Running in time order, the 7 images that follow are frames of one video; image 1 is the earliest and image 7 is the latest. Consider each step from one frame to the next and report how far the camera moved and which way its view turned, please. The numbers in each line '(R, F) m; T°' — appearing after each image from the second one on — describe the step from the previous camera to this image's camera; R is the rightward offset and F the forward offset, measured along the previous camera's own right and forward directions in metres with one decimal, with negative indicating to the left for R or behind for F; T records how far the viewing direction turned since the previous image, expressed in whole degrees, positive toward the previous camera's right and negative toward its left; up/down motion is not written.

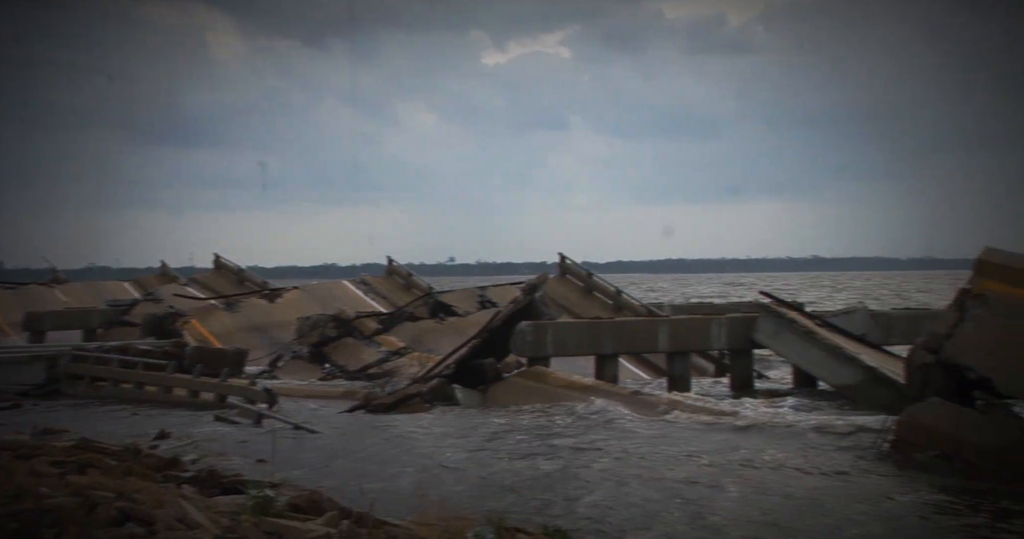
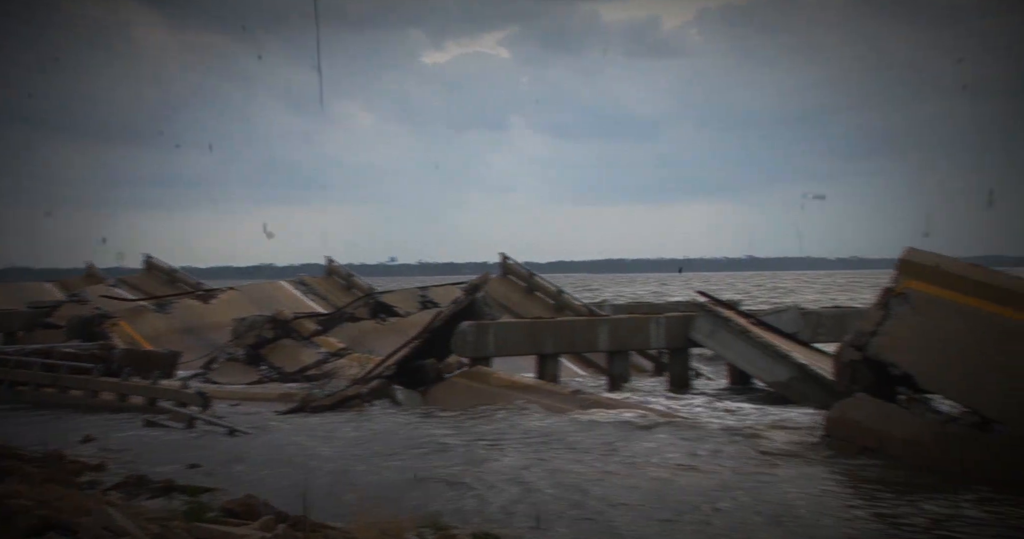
(+0.2, -0.1) m; +4°
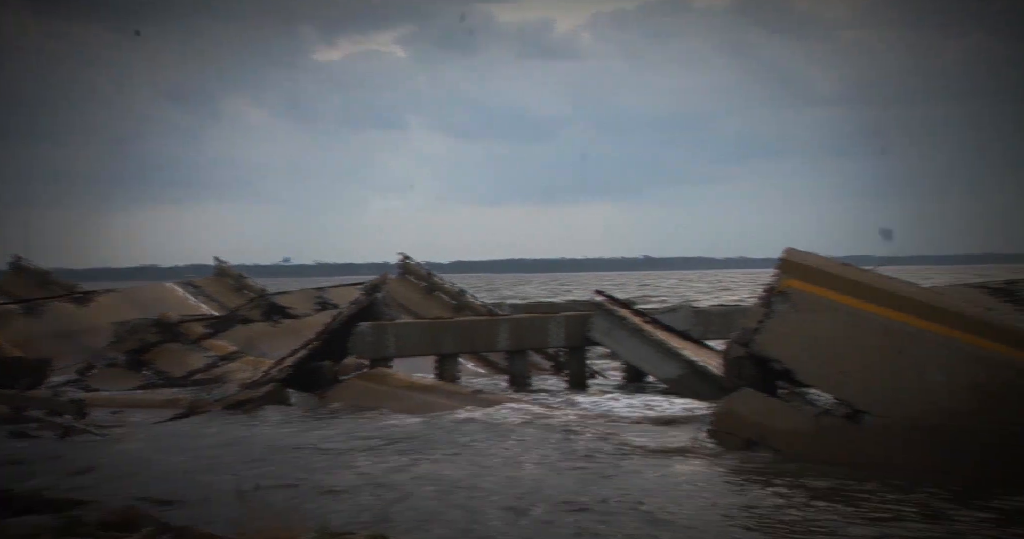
(+0.6, -0.2) m; +7°
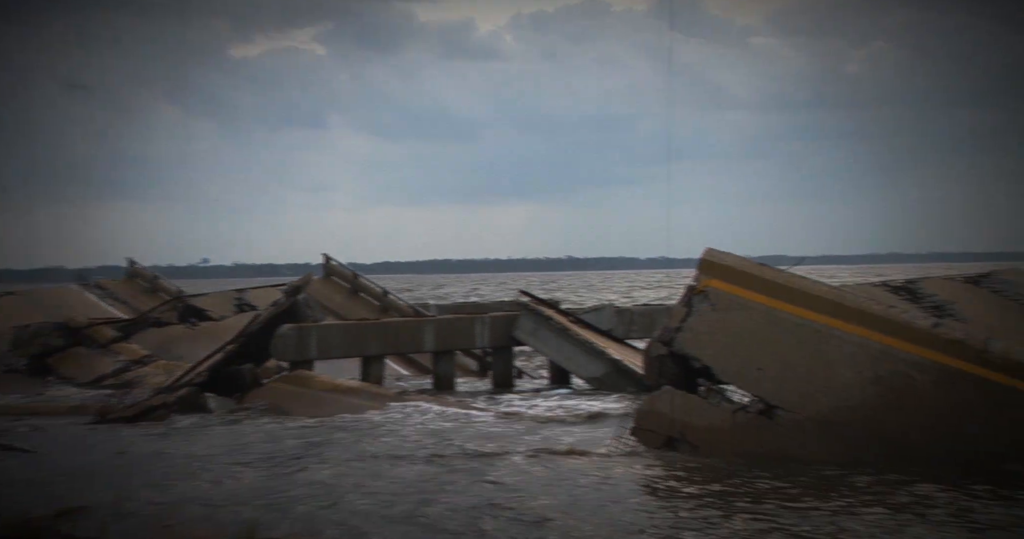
(+0.7, -0.2) m; +5°
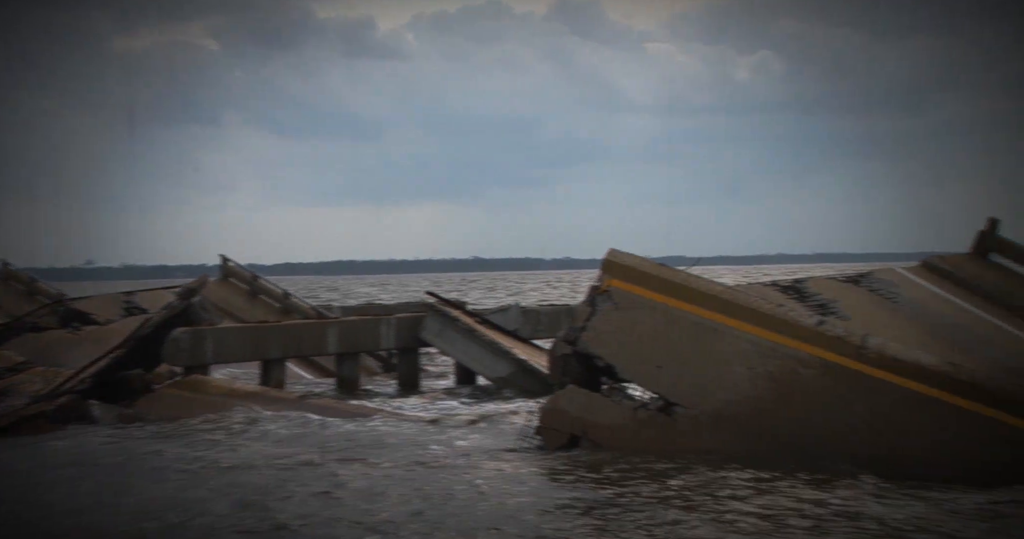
(+1.1, +0.2) m; +6°
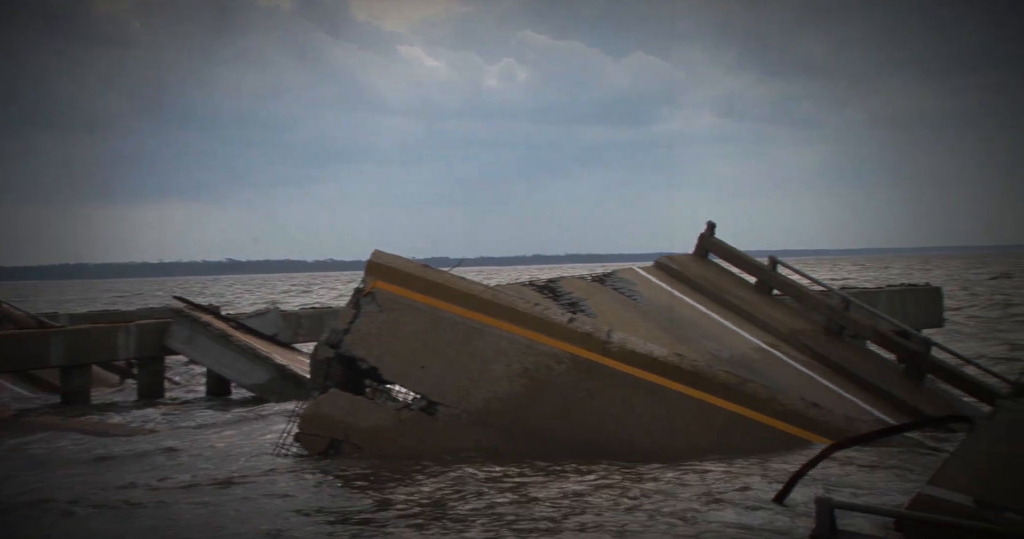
(-0.9, +0.8) m; +16°
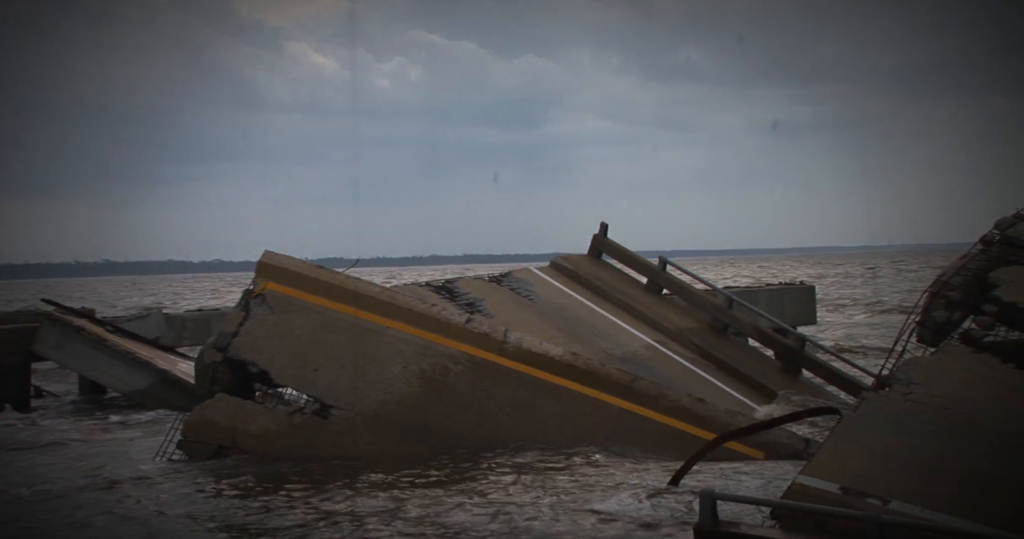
(+0.1, 0.0) m; +7°
